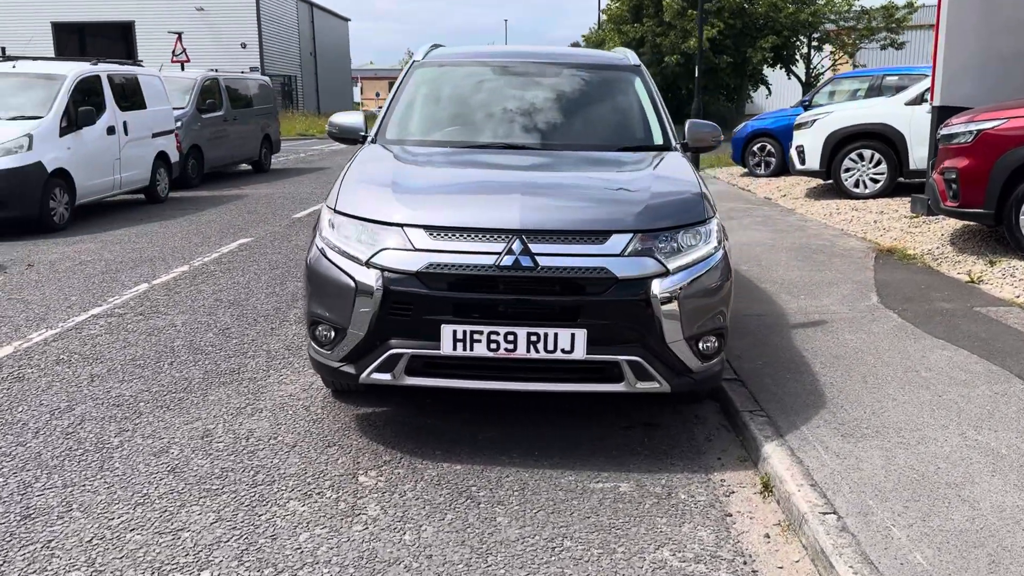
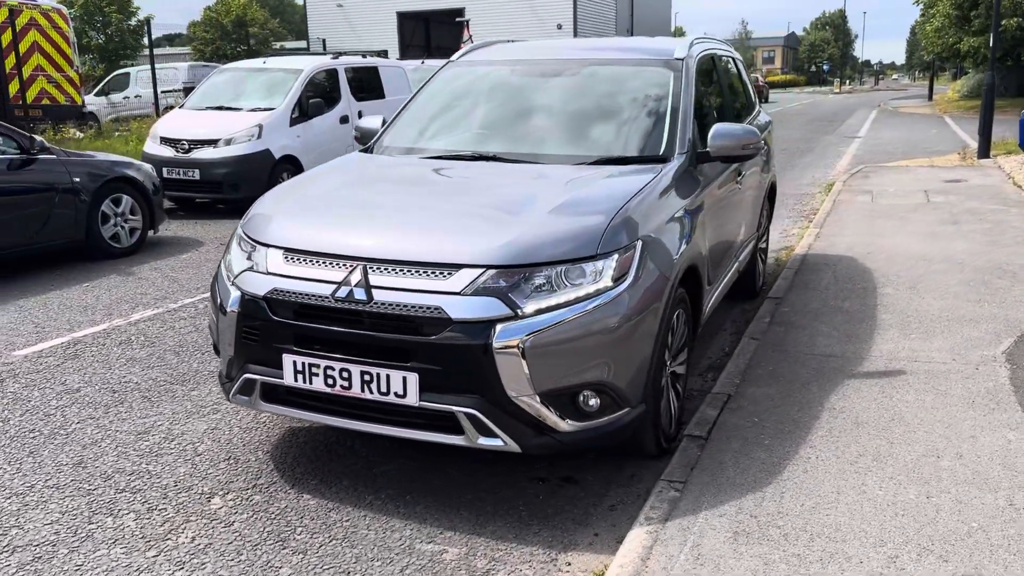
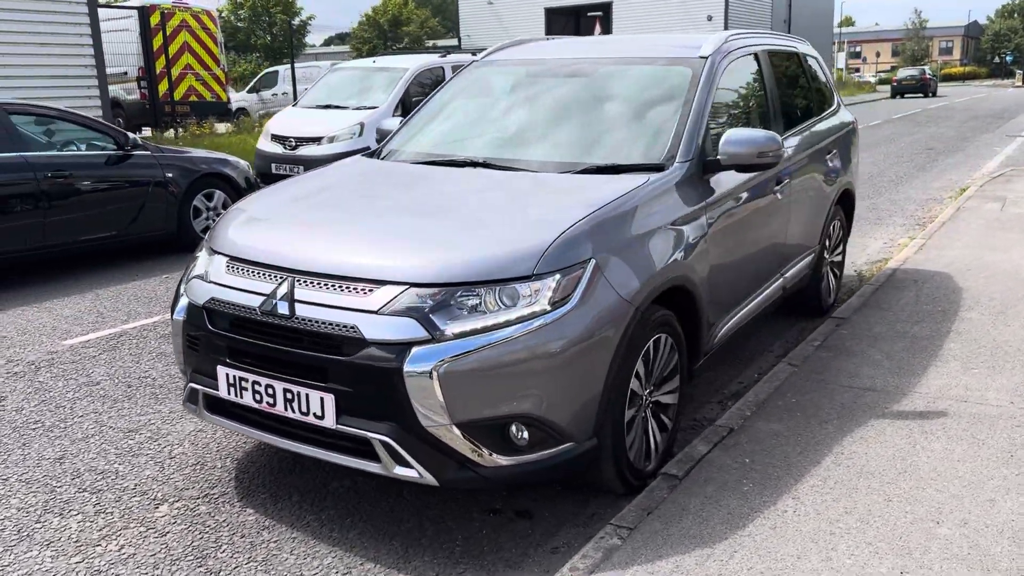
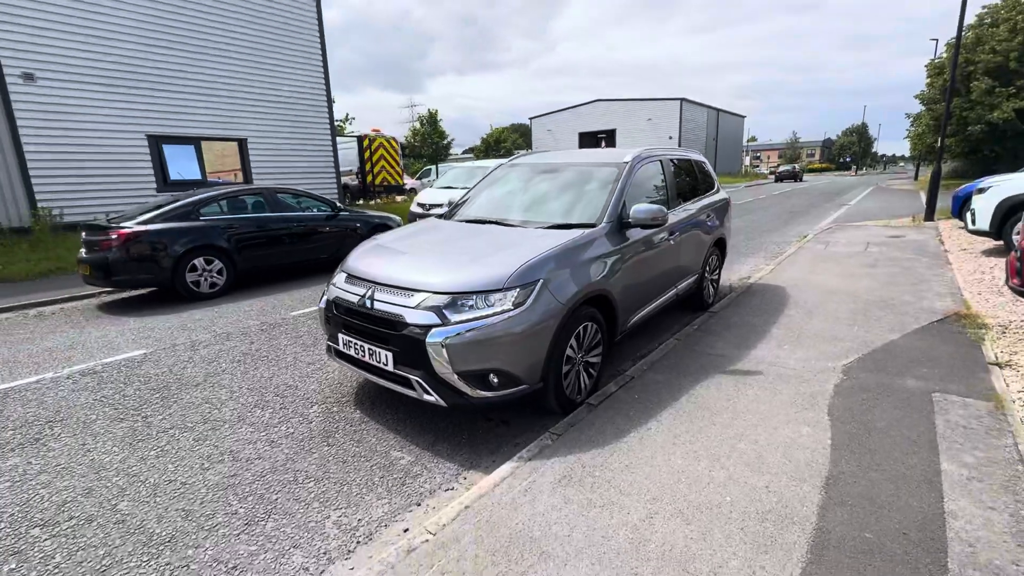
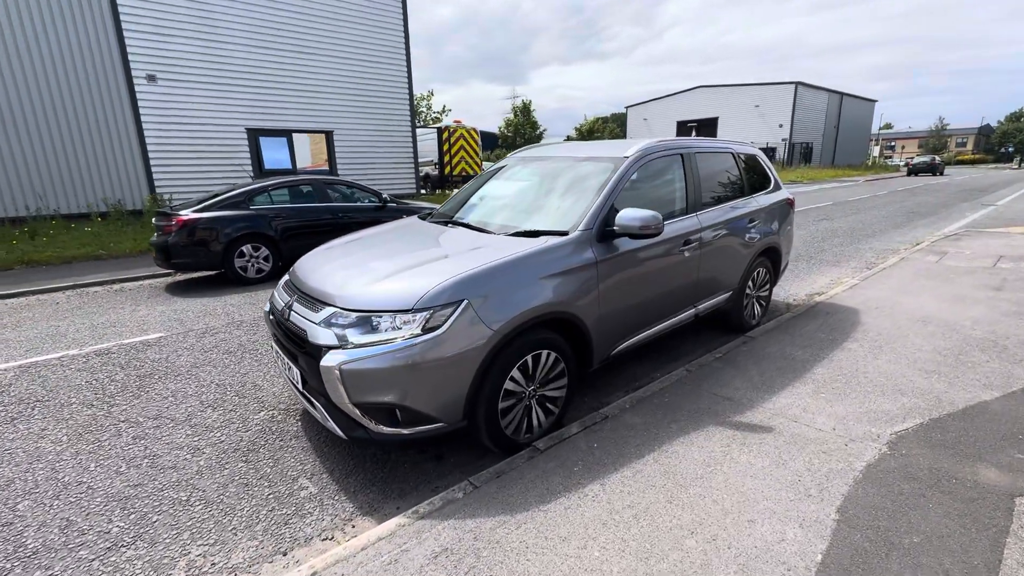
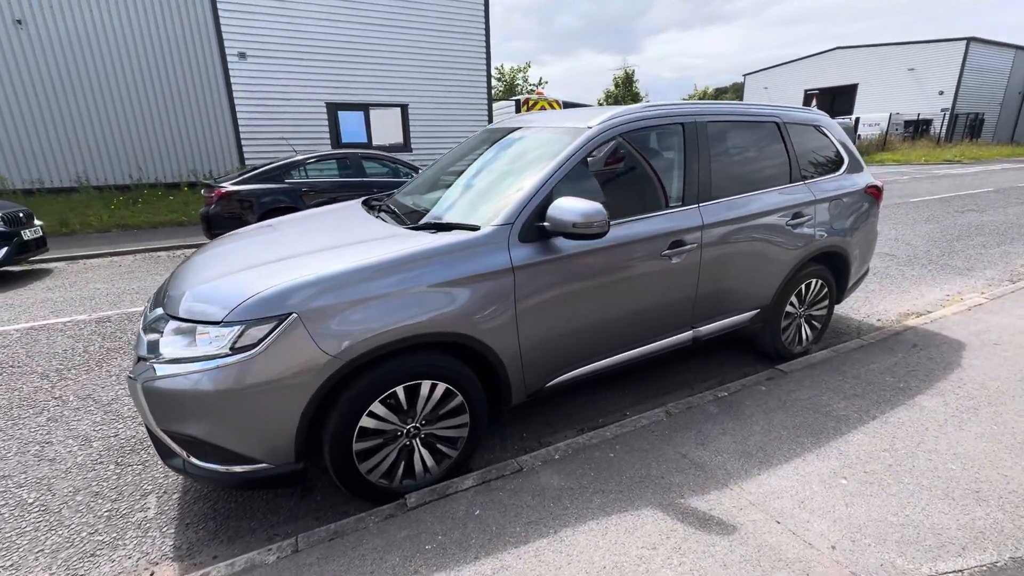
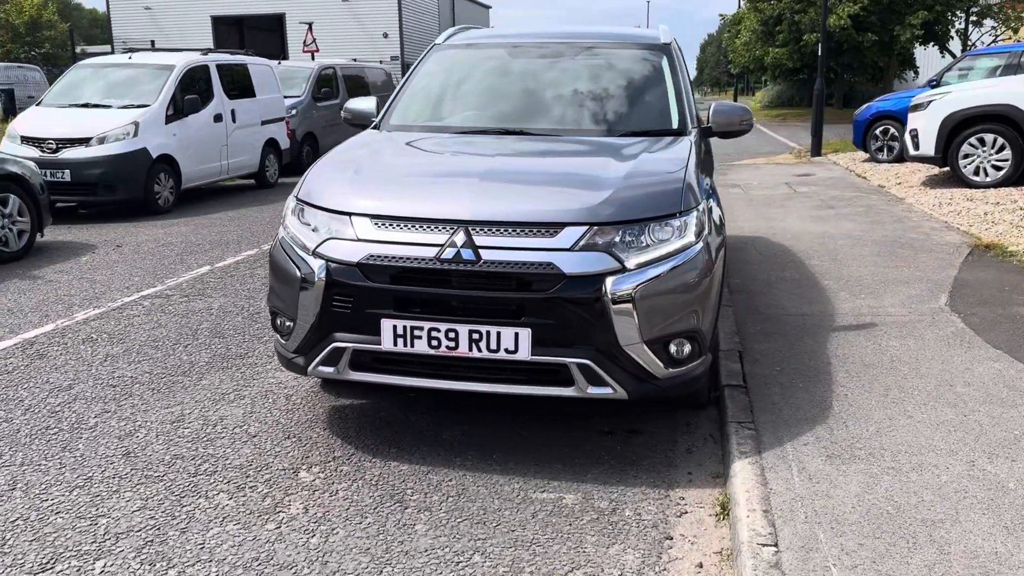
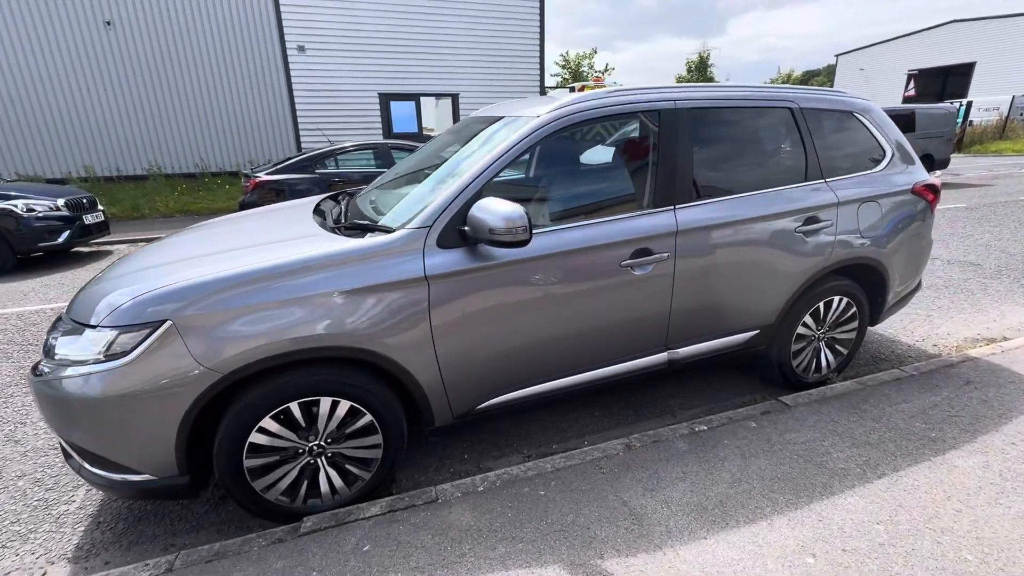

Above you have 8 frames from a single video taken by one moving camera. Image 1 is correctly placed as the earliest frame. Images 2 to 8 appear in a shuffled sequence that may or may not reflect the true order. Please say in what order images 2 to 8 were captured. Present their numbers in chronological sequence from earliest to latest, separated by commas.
7, 2, 3, 4, 5, 6, 8
